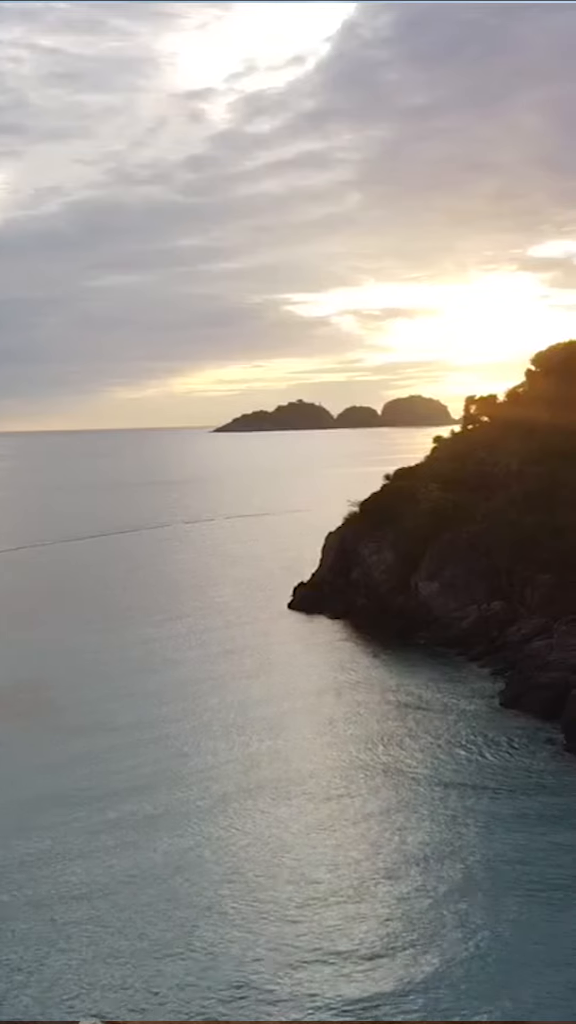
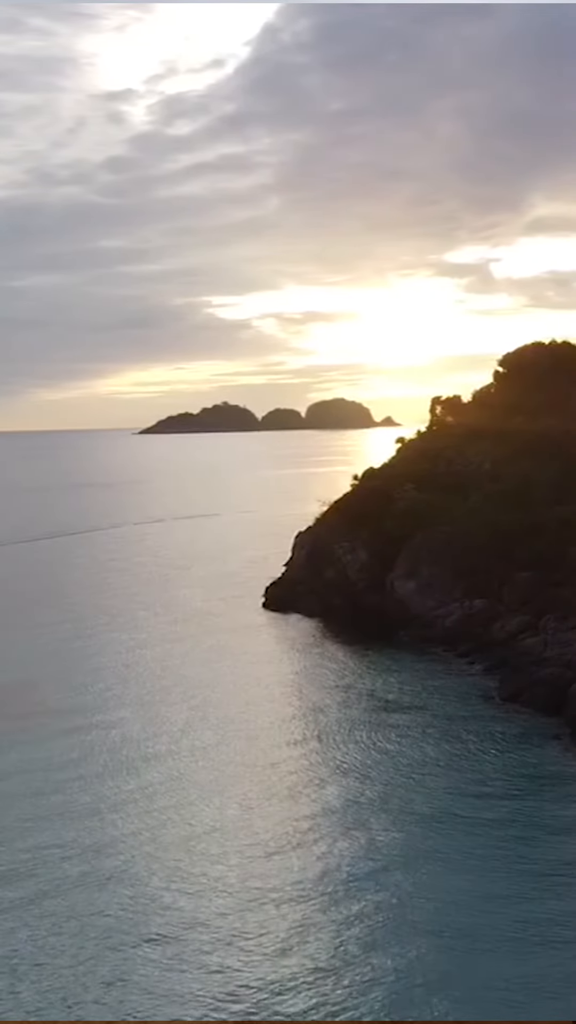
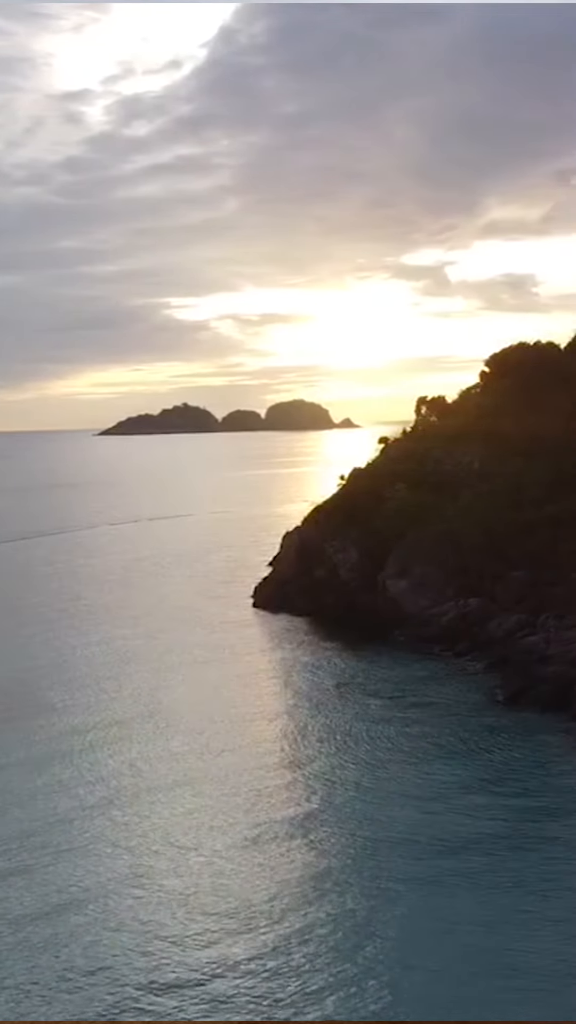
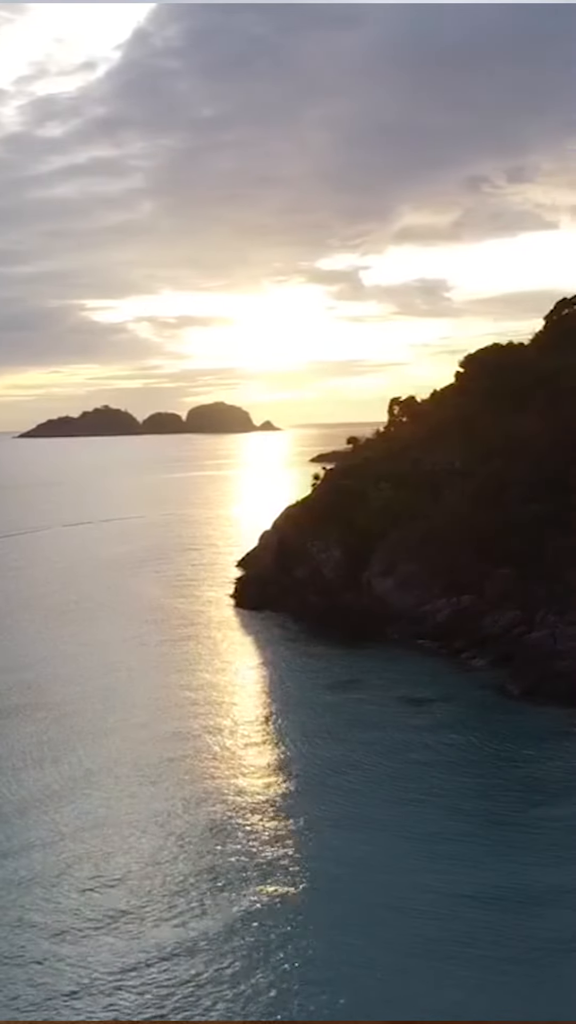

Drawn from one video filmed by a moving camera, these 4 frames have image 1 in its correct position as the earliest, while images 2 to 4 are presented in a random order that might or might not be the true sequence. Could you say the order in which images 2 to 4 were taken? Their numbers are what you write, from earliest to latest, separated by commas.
2, 3, 4
